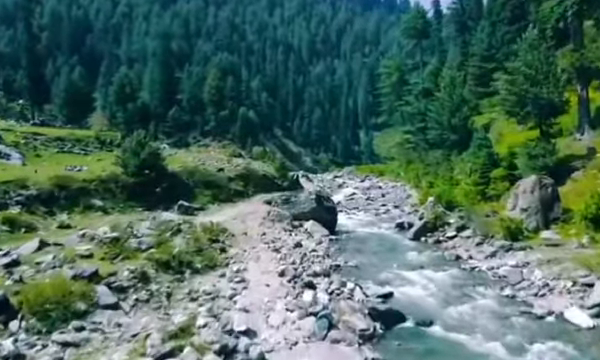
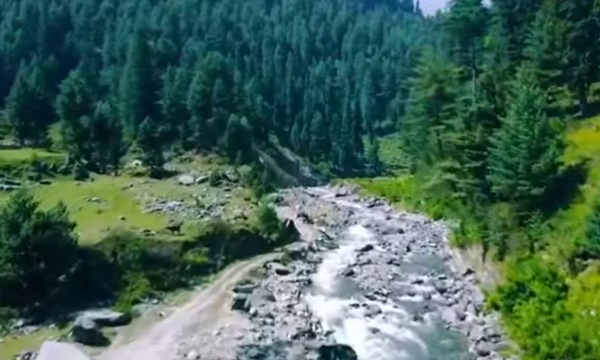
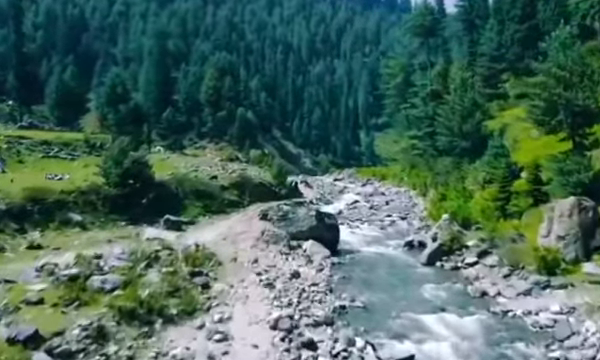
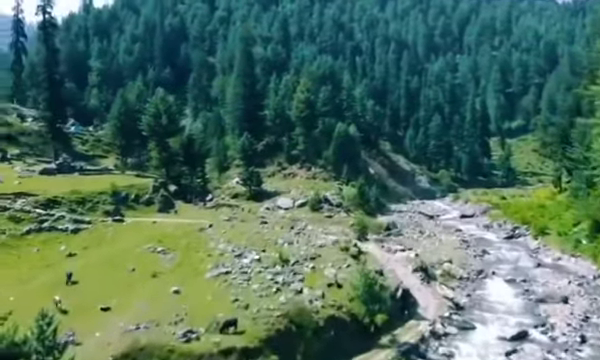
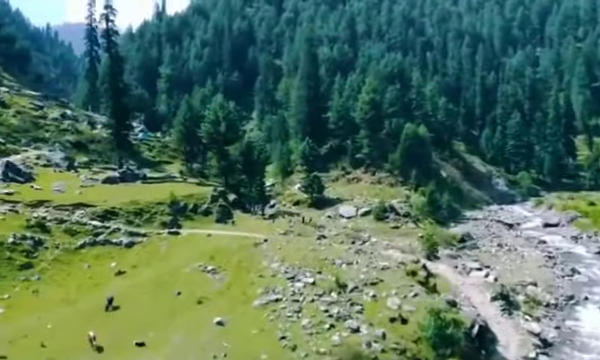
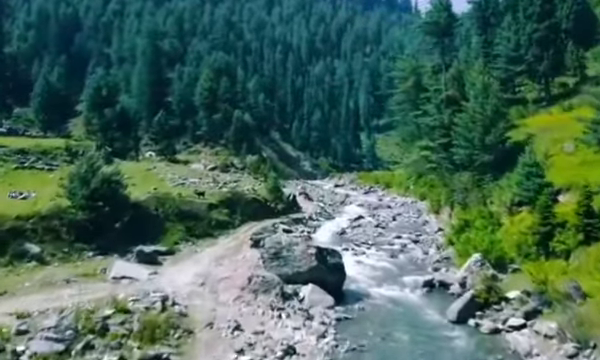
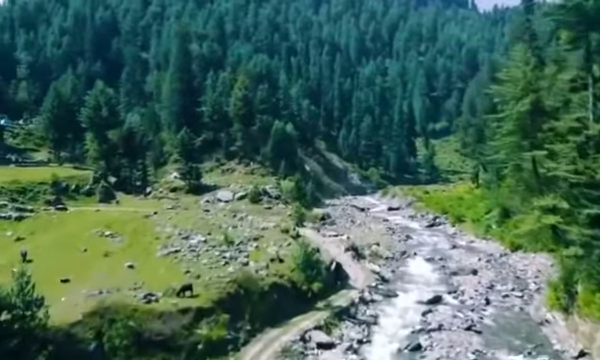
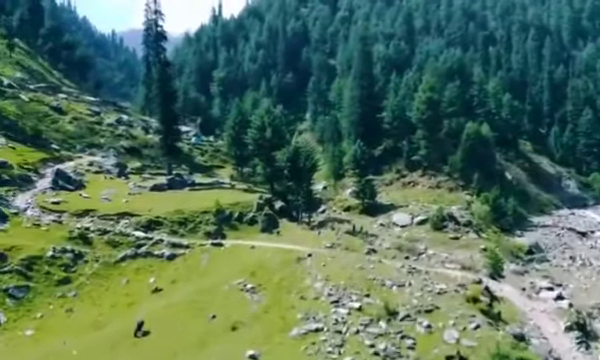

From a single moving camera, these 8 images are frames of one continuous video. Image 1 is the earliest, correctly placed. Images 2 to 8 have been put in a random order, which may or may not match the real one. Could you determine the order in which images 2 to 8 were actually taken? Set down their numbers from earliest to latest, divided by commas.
3, 6, 2, 7, 4, 5, 8
